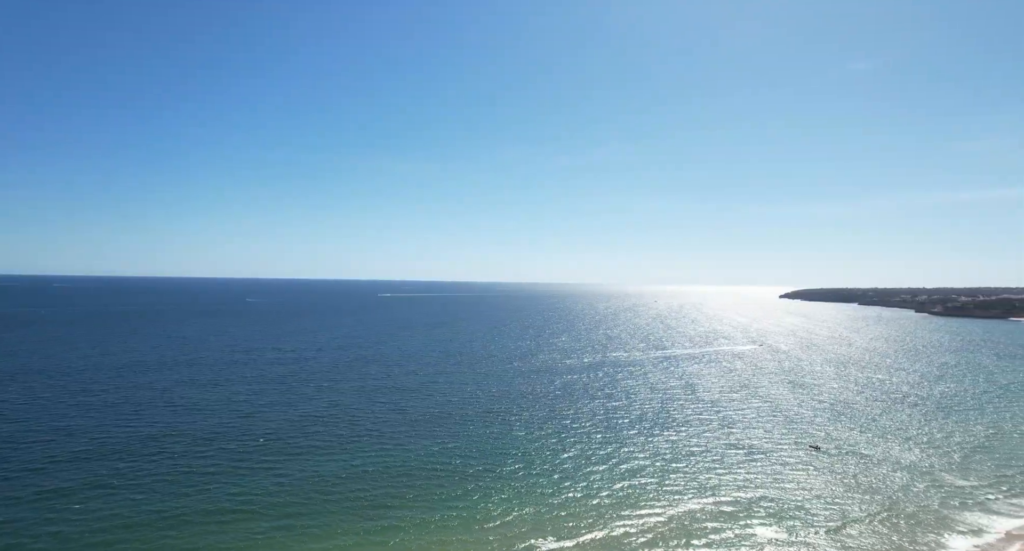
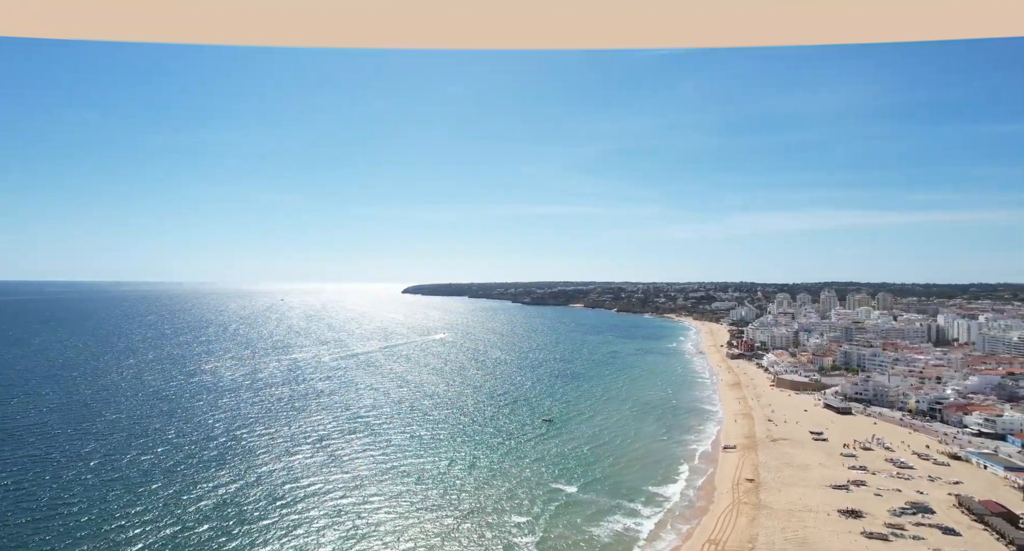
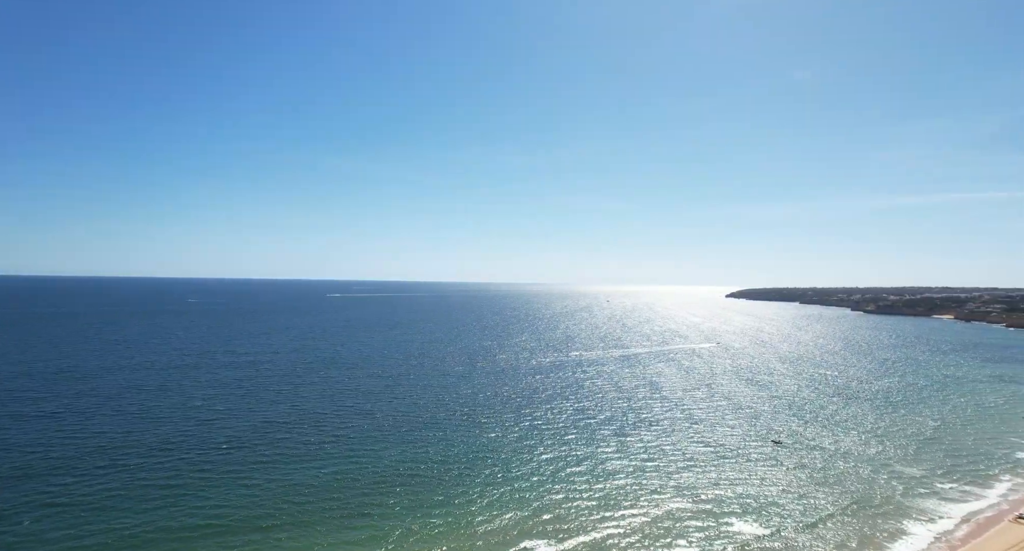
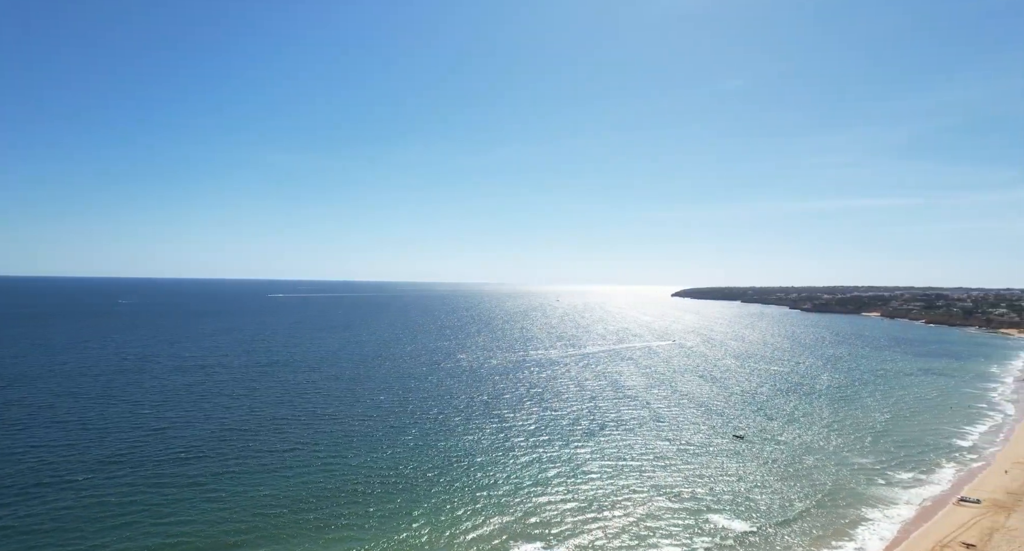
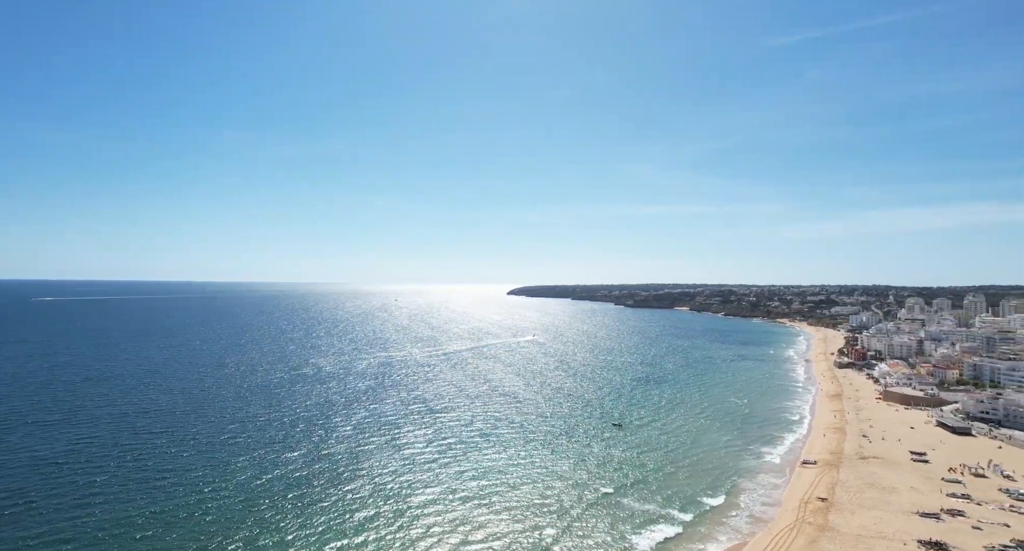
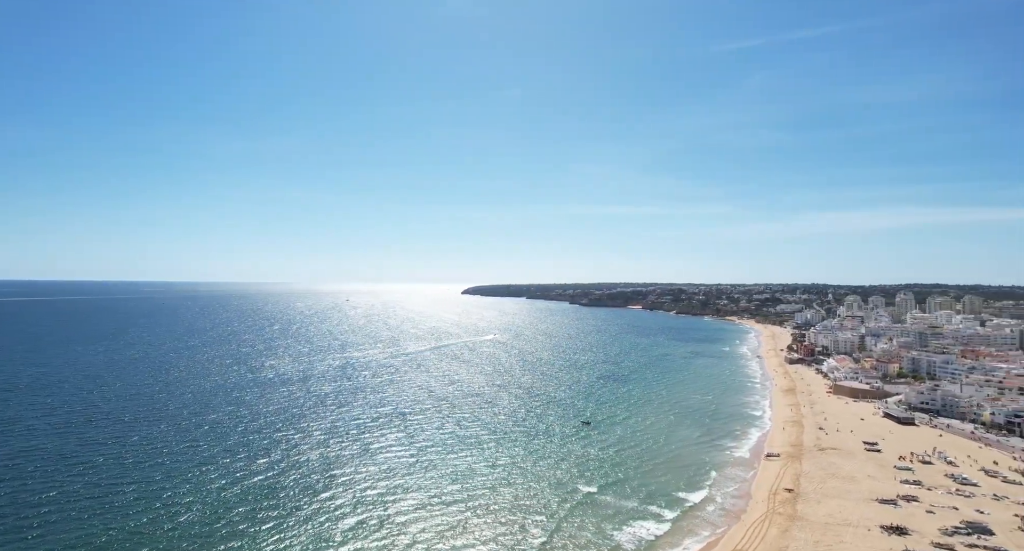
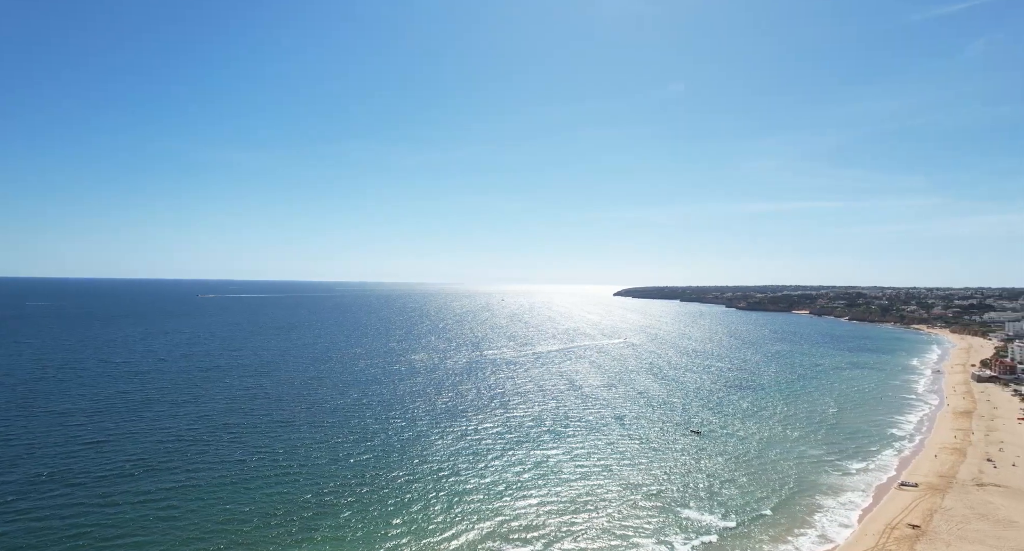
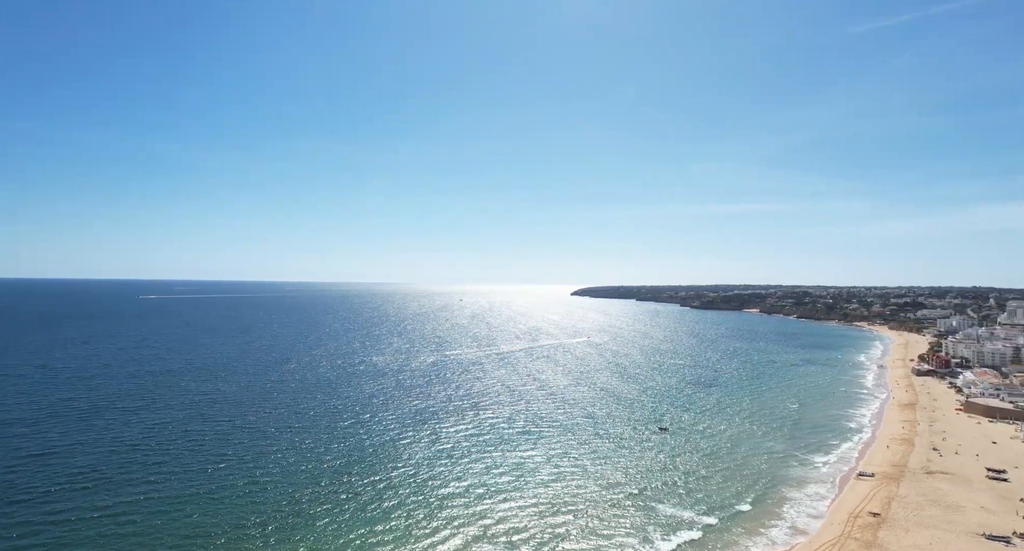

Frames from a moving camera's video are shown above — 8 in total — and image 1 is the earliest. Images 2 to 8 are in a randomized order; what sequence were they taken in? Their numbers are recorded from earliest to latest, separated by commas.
3, 4, 7, 8, 5, 6, 2
